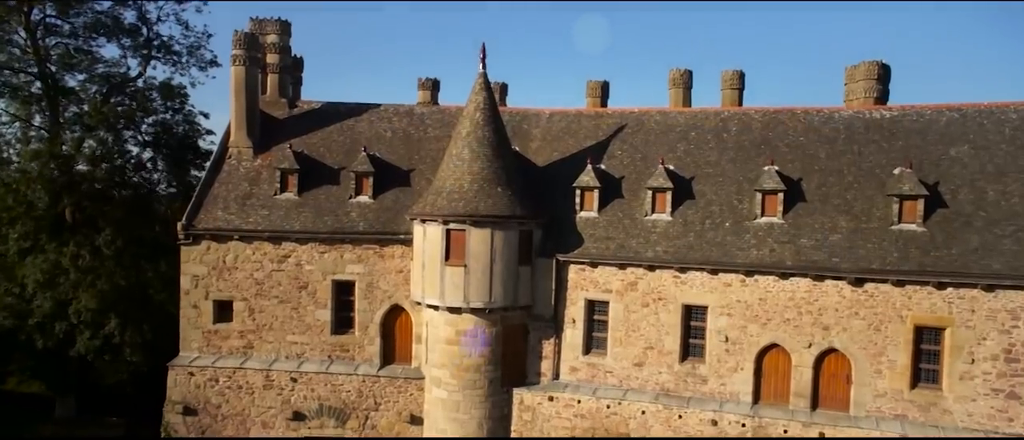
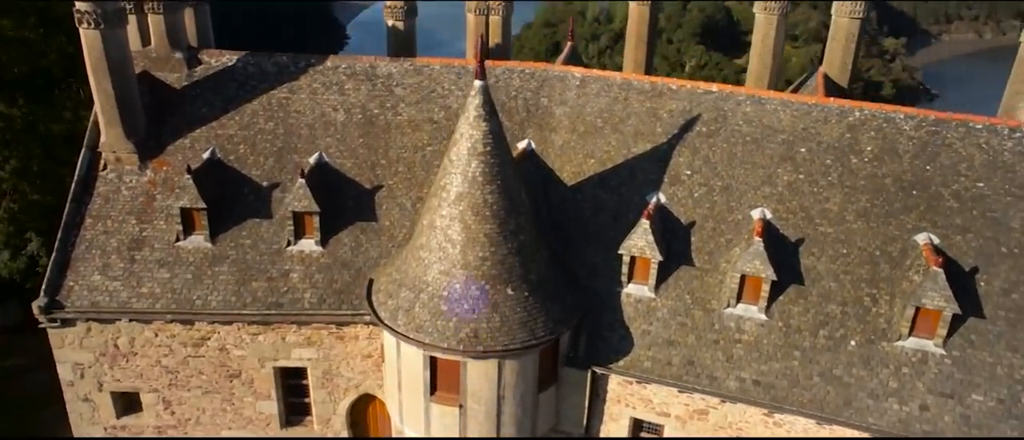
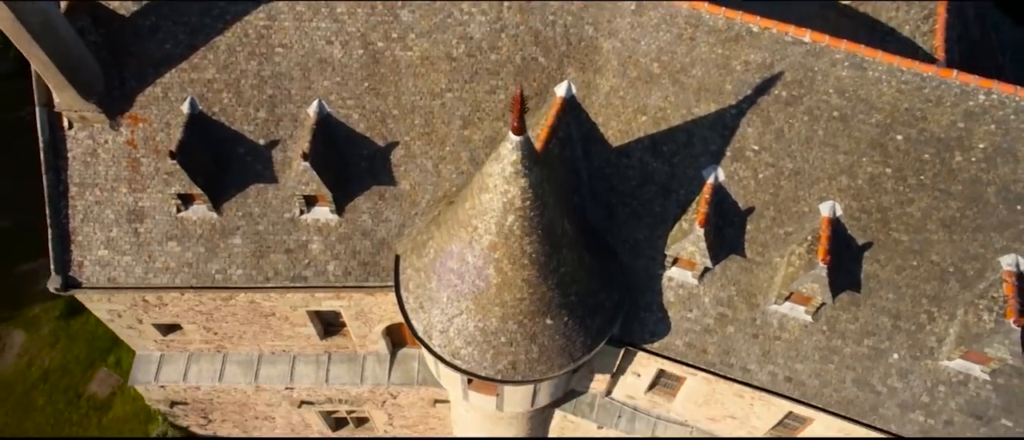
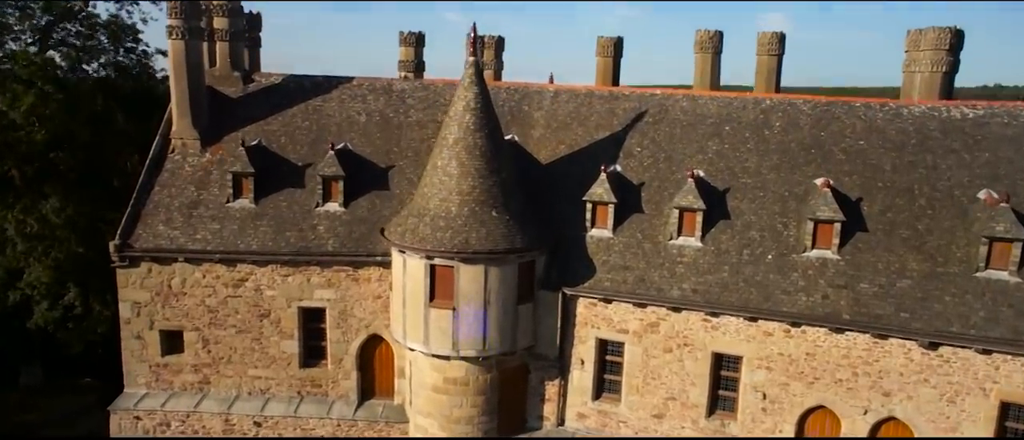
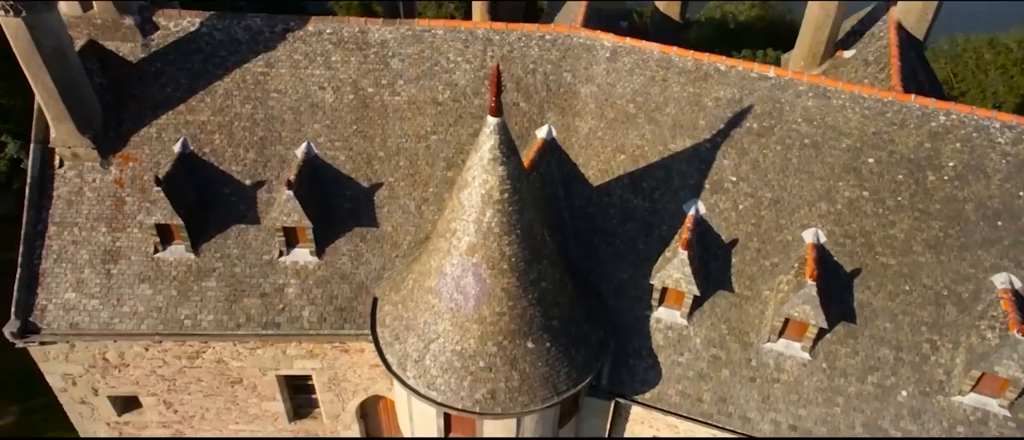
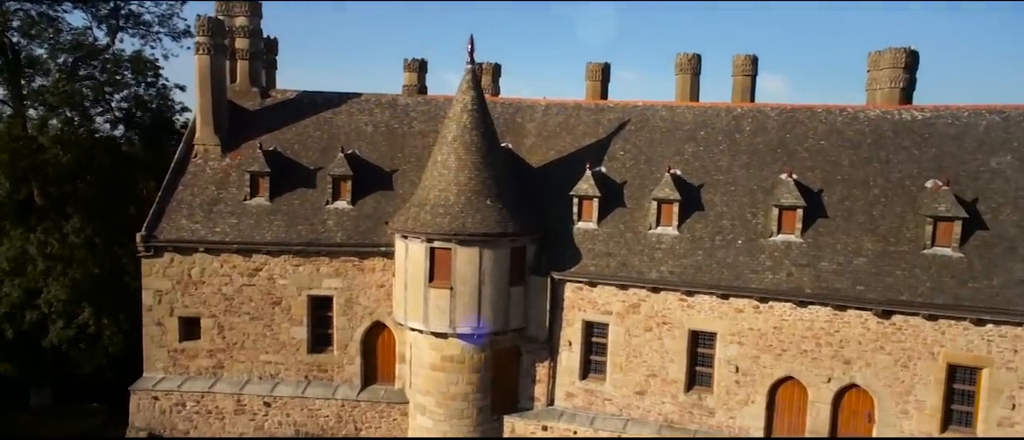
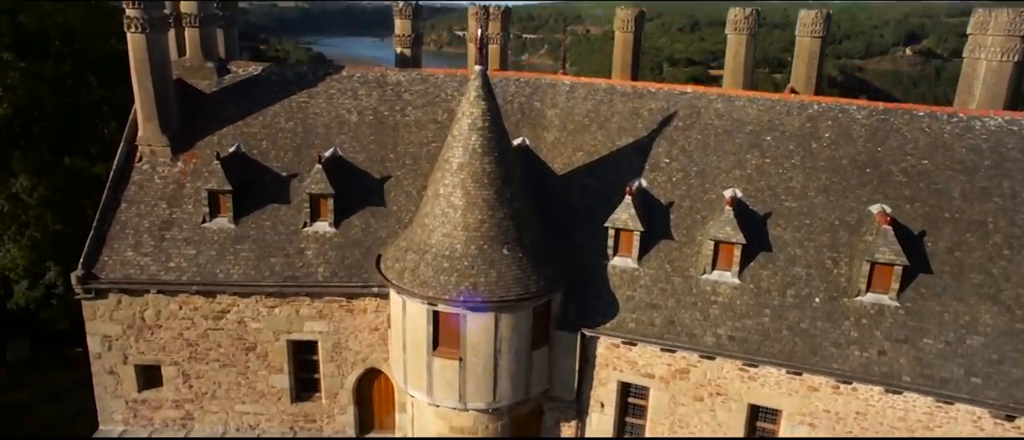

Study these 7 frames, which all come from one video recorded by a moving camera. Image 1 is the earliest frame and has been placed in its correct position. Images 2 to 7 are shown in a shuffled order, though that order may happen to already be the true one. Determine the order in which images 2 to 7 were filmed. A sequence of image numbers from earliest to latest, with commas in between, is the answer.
6, 4, 7, 2, 5, 3
